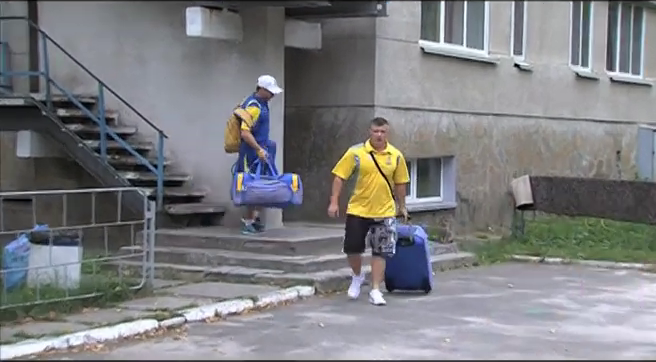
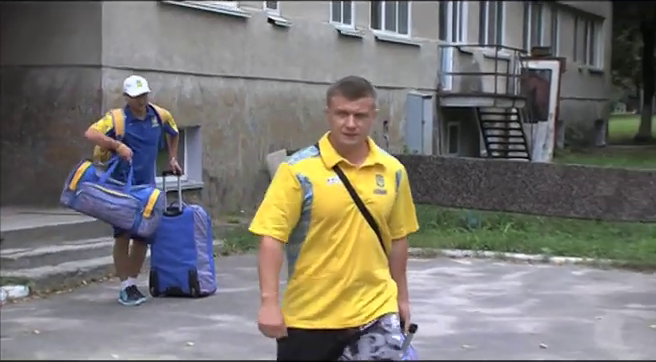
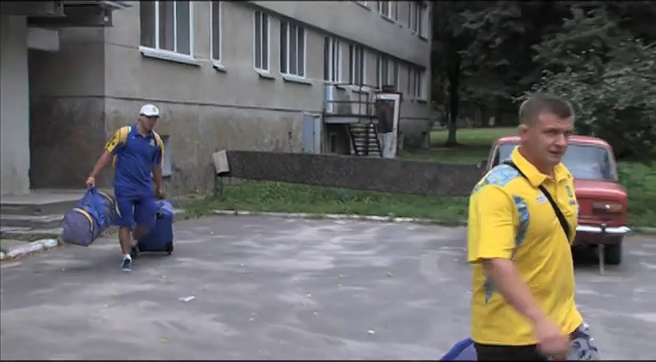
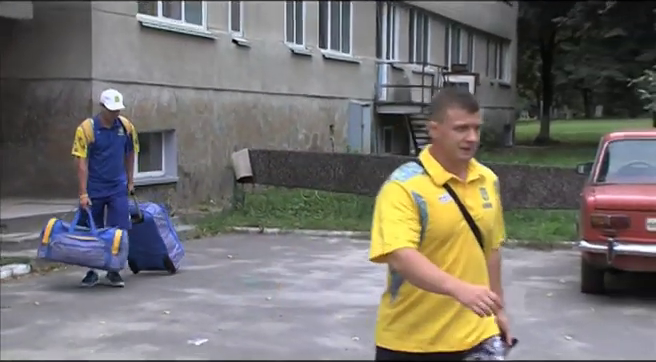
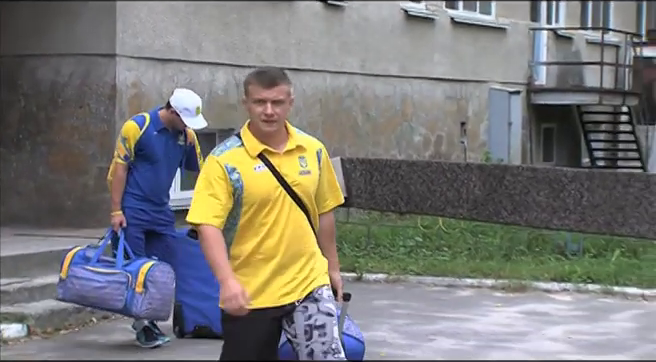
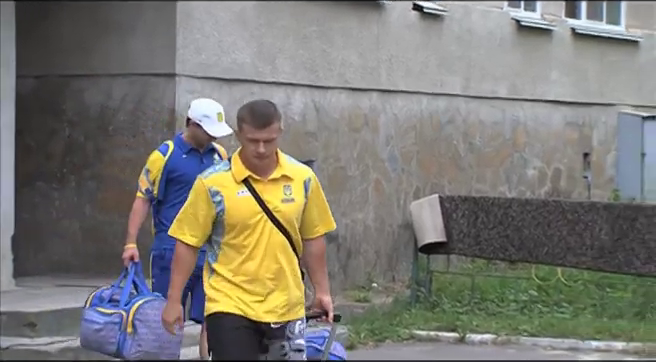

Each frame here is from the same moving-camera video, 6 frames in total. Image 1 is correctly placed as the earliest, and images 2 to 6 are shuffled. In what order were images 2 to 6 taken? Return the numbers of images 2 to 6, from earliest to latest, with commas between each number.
6, 5, 2, 4, 3
